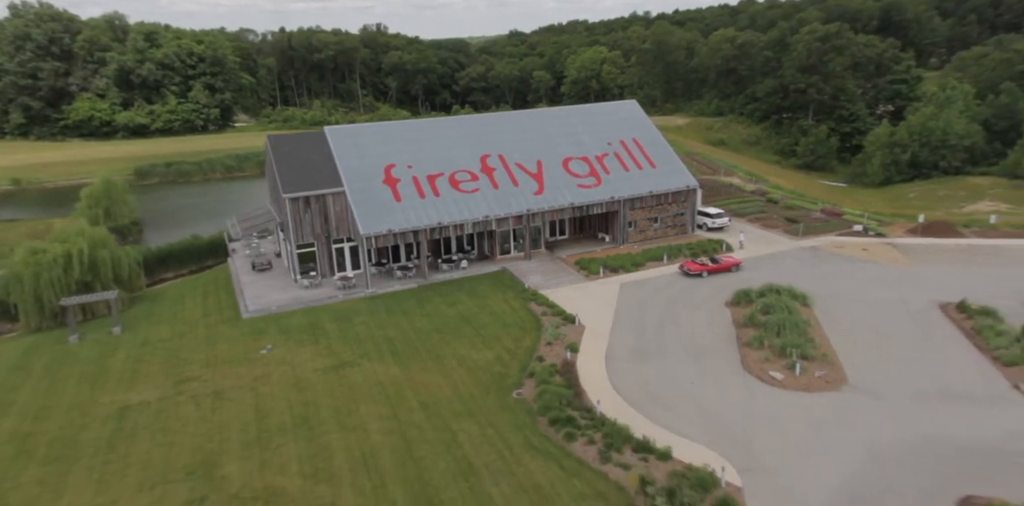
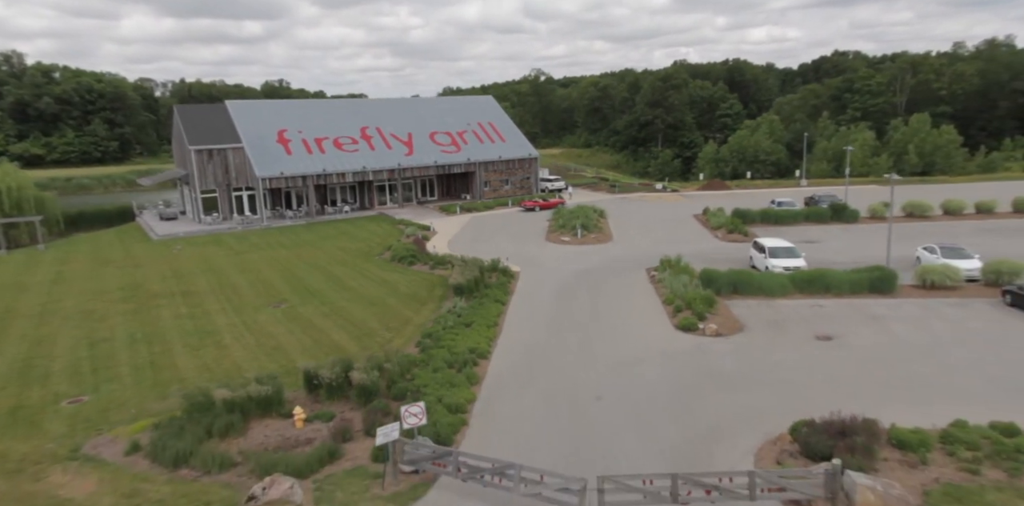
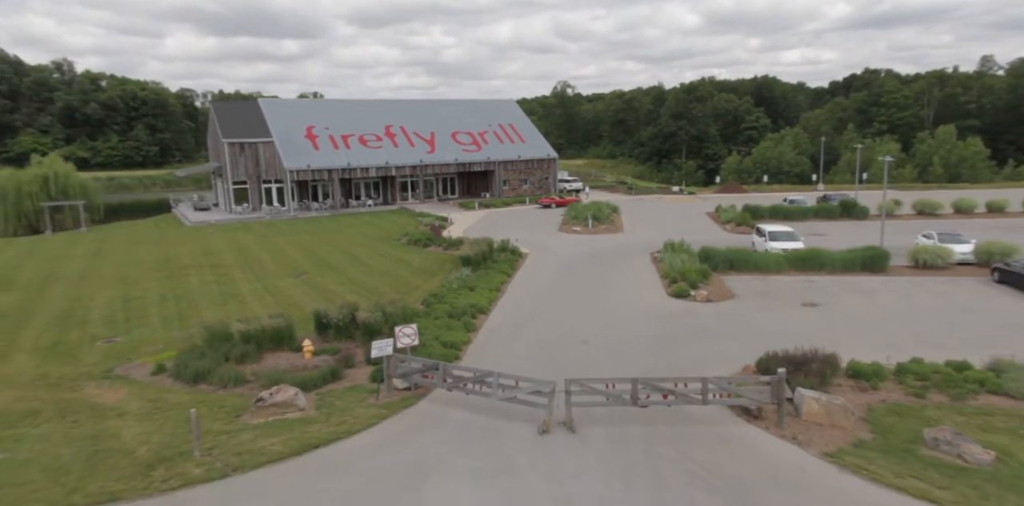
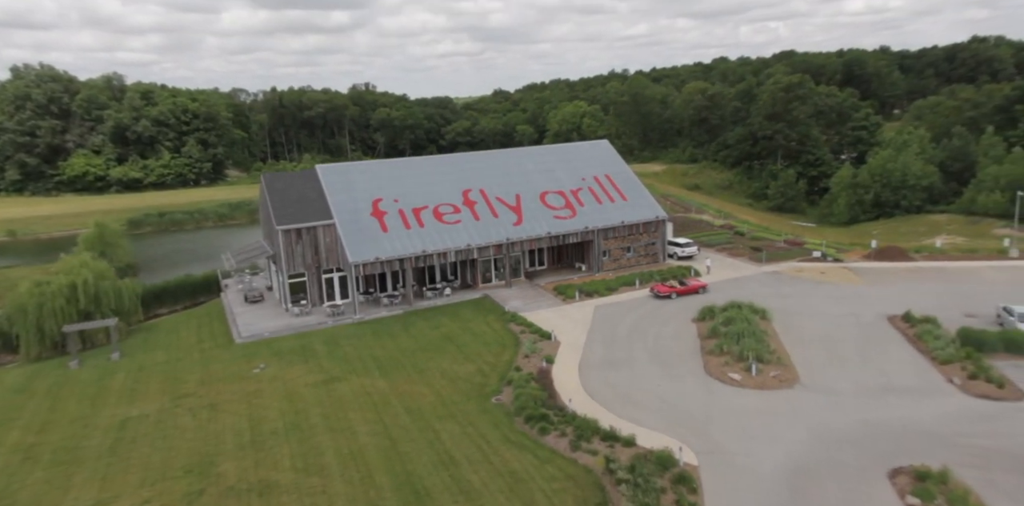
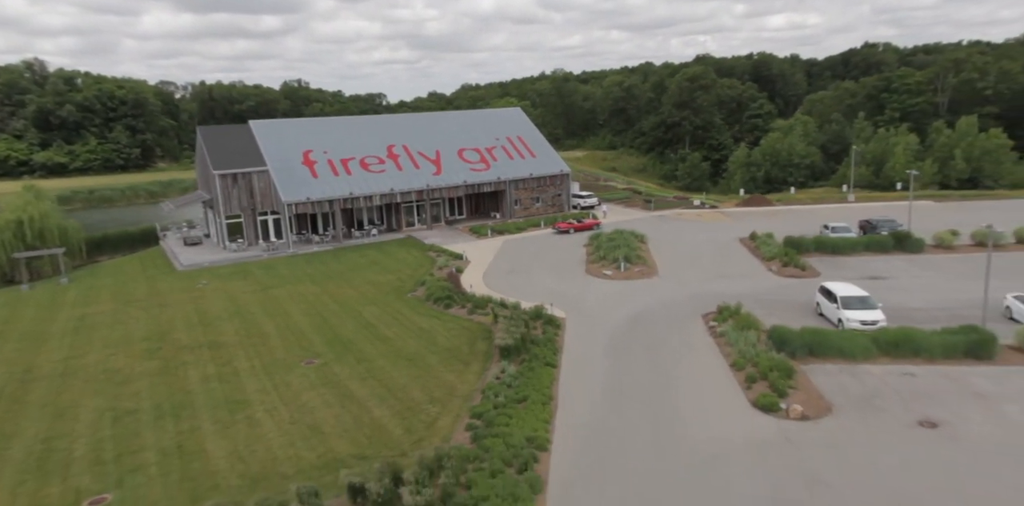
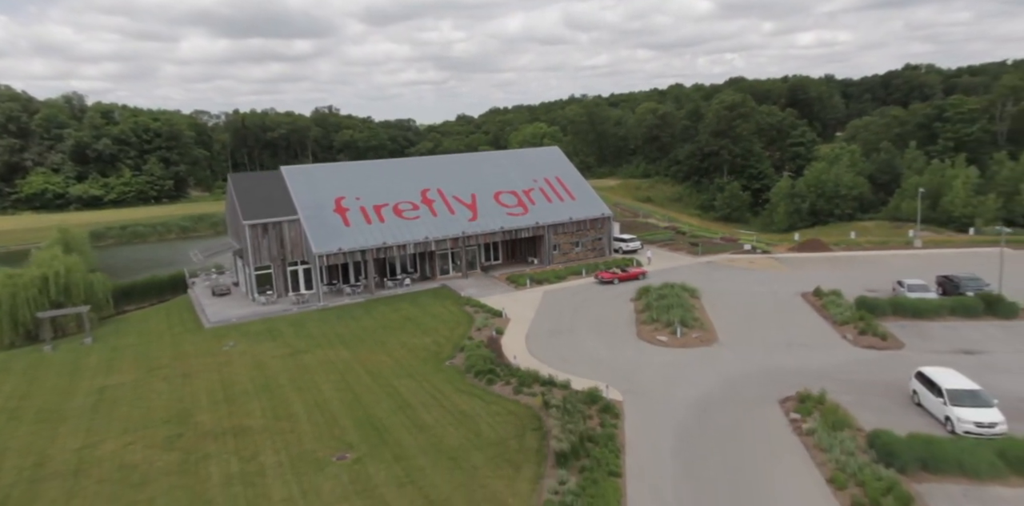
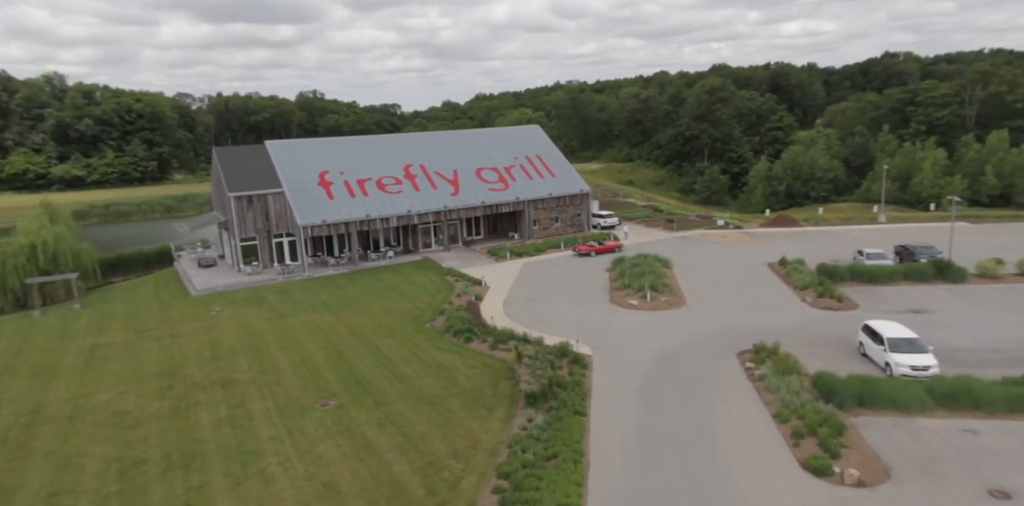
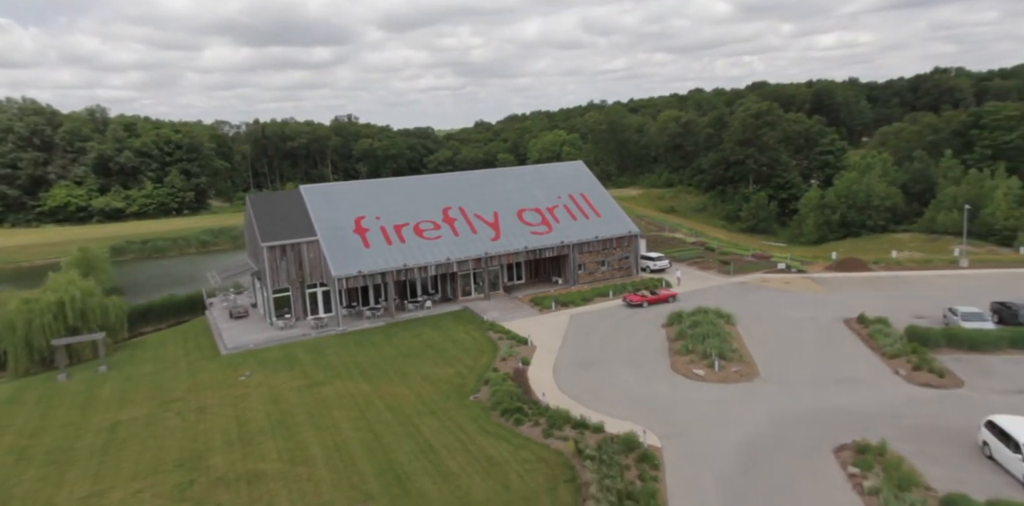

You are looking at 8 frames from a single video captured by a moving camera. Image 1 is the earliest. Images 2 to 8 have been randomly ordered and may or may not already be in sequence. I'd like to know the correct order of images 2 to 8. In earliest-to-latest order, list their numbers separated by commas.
4, 8, 6, 7, 5, 2, 3
